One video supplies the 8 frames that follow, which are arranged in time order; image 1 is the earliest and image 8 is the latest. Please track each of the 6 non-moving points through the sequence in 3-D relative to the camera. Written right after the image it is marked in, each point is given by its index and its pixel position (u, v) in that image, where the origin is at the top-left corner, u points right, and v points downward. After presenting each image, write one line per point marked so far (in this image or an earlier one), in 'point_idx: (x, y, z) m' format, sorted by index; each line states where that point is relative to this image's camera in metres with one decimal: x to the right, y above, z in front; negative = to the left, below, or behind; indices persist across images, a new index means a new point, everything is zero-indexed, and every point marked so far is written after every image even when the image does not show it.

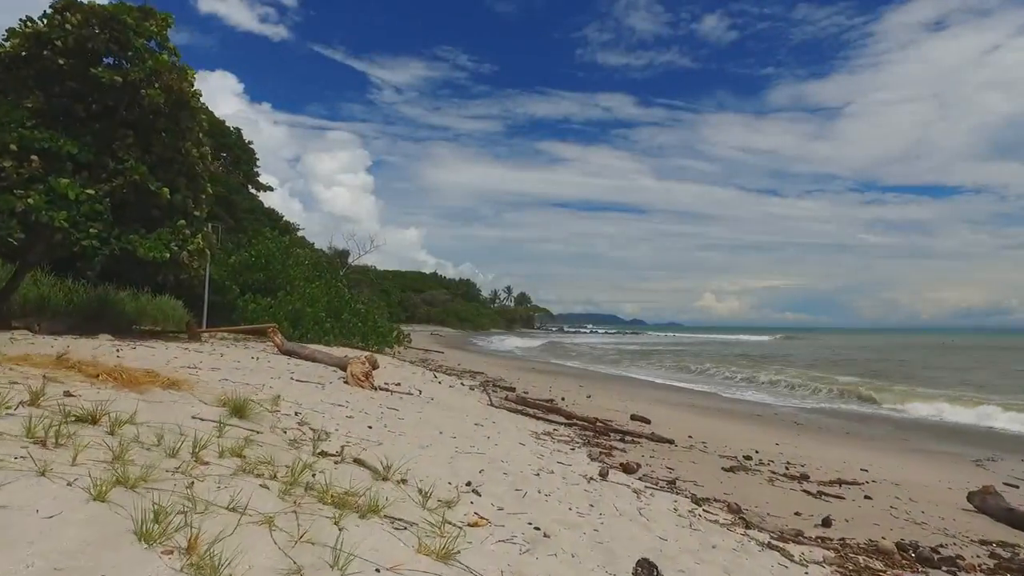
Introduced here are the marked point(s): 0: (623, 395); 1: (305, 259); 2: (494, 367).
0: (+2.2, -2.2, +12.4) m
1: (-5.4, +0.8, +15.8) m
2: (-0.6, -2.3, +17.0) m
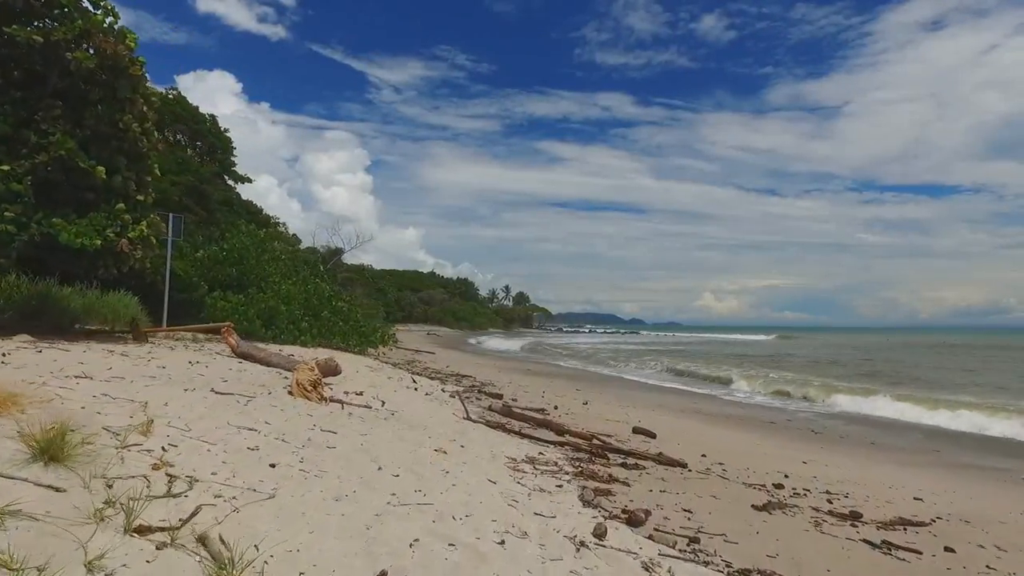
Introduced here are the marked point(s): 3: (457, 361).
0: (+2.0, -2.1, +11.4) m
1: (-5.6, +0.8, +14.8) m
2: (-0.8, -2.2, +16.0) m
3: (-1.7, -2.2, +18.6) m
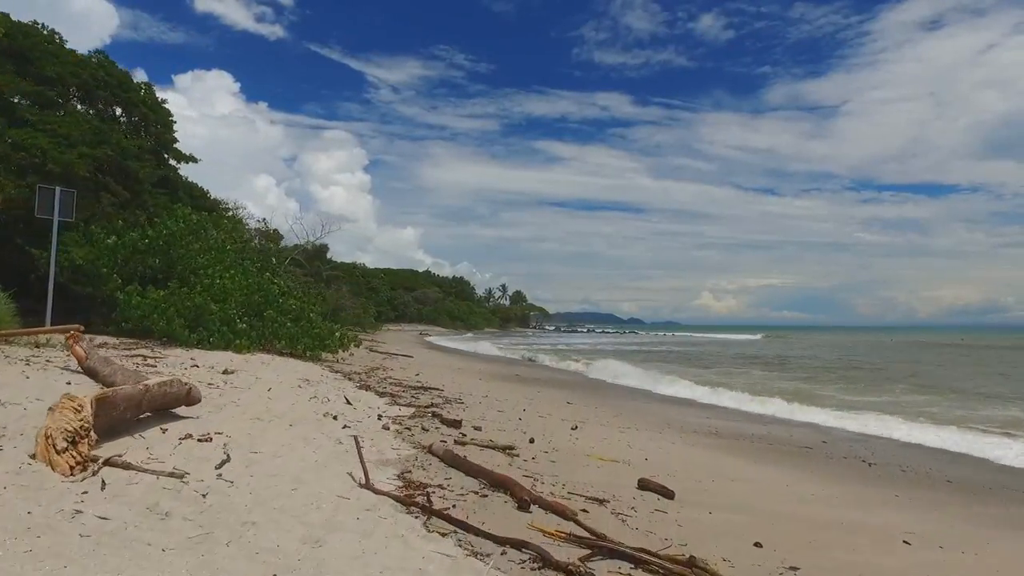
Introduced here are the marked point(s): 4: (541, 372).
0: (+1.7, -2.0, +9.3) m
1: (-6.0, +0.9, +12.6) m
2: (-1.2, -2.1, +13.9) m
3: (-2.2, -2.1, +16.5) m
4: (+0.7, -2.6, +18.1) m
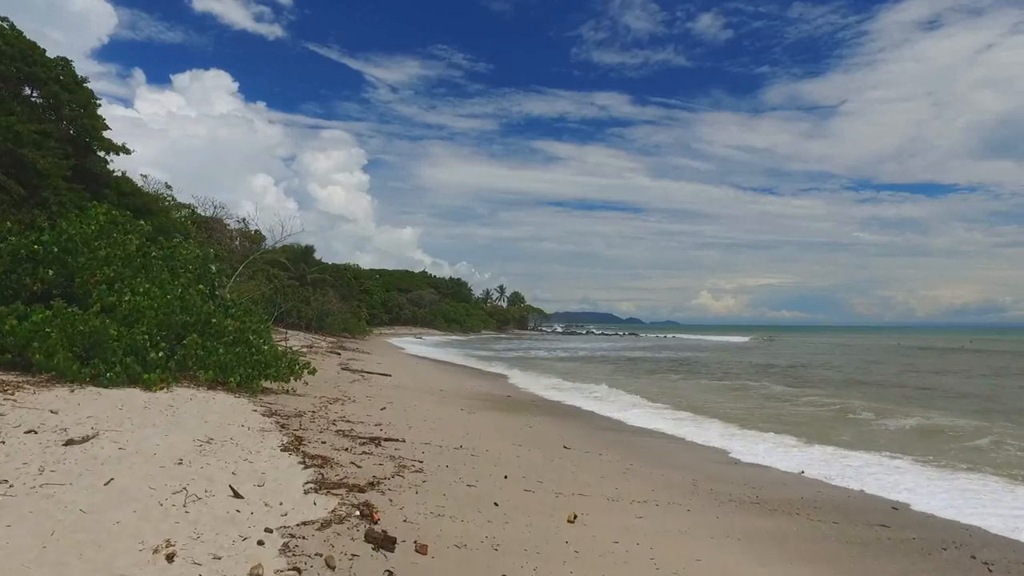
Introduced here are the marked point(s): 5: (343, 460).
0: (+1.4, -2.3, +7.1) m
1: (-6.2, +0.7, +10.4) m
2: (-1.5, -2.4, +11.7) m
3: (-2.4, -2.4, +14.3) m
4: (+0.5, -2.8, +15.9) m
5: (-1.7, -1.8, +6.3) m
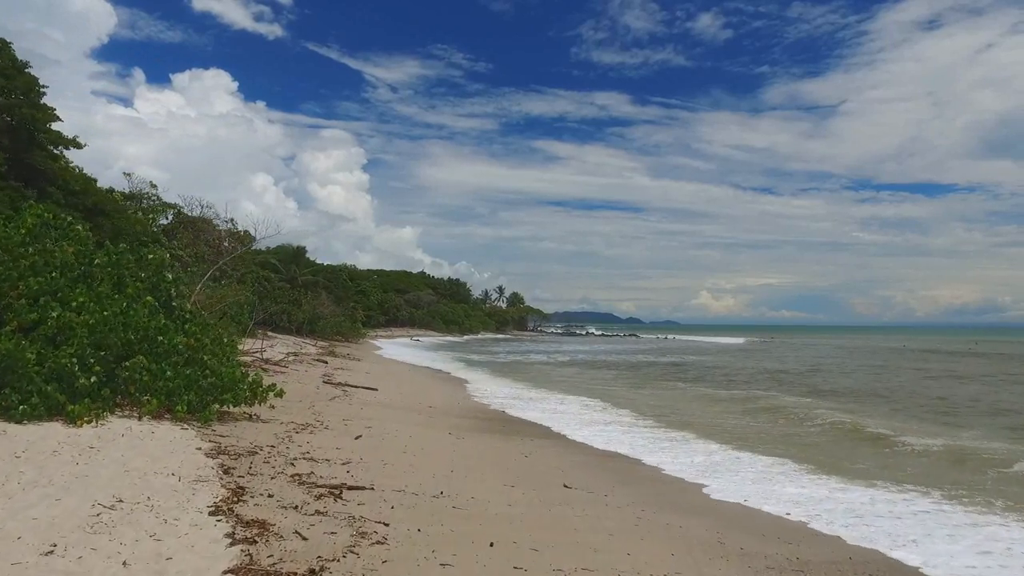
0: (+1.3, -2.5, +5.8) m
1: (-6.3, +0.5, +9.1) m
2: (-1.6, -2.5, +10.4) m
3: (-2.5, -2.6, +13.0) m
4: (+0.4, -3.0, +14.6) m
5: (-1.9, -2.0, +5.0) m
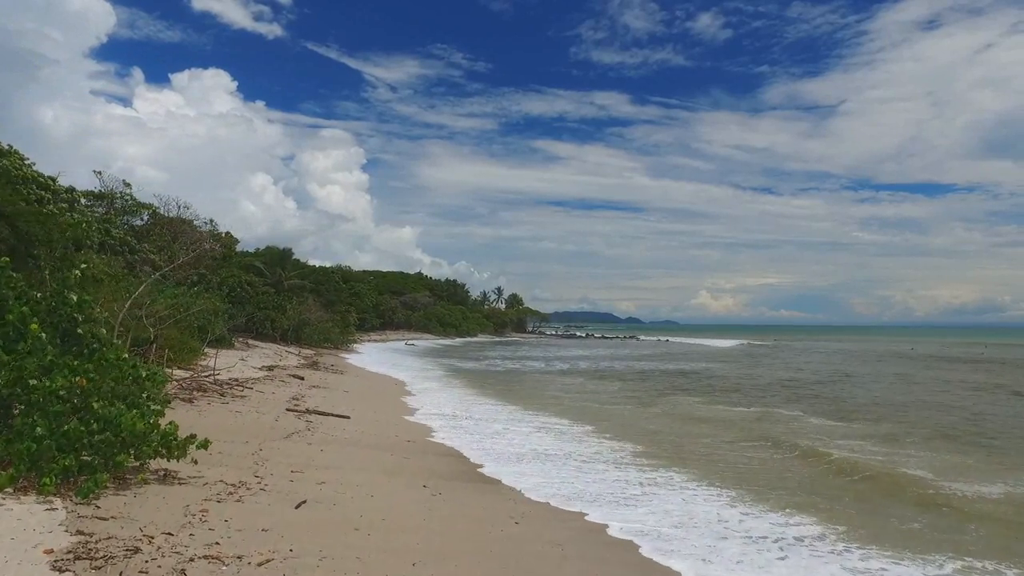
0: (+1.1, -2.8, +3.7) m
1: (-6.5, +0.2, +7.0) m
2: (-1.7, -2.8, +8.3) m
3: (-2.7, -2.9, +10.9) m
4: (+0.2, -3.3, +12.5) m
5: (-2.0, -2.3, +2.9) m
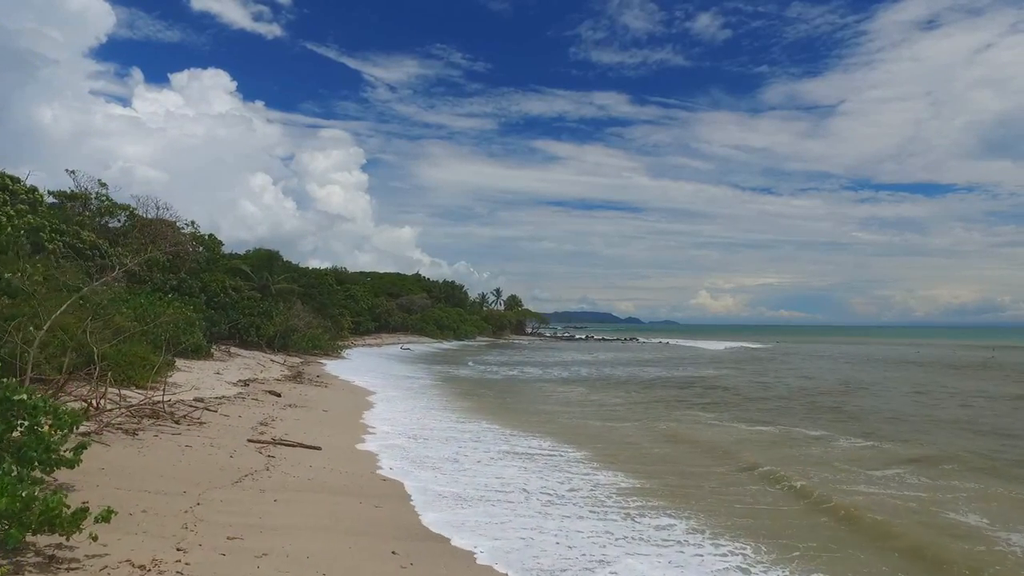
0: (+1.0, -3.0, +2.1) m
1: (-6.6, -0.1, +5.3) m
2: (-1.9, -3.1, +6.6) m
3: (-2.8, -3.1, +9.2) m
4: (0.0, -3.6, +10.8) m
5: (-2.1, -2.5, +1.2) m
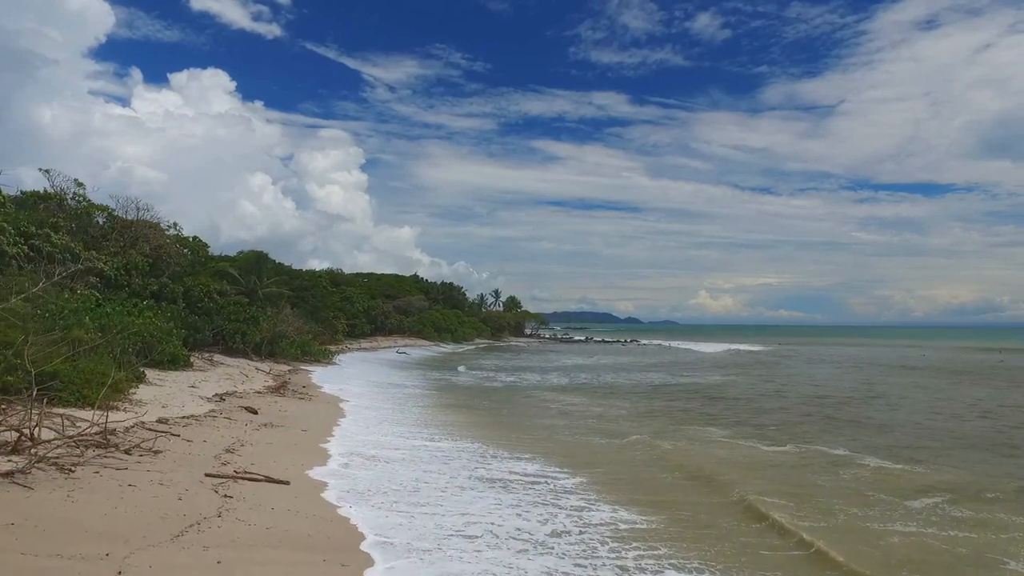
0: (+0.9, -3.3, +0.6) m
1: (-6.7, -0.3, +3.9) m
2: (-2.0, -3.3, +5.2) m
3: (-2.9, -3.4, +7.8) m
4: (-0.1, -3.8, +9.4) m
5: (-2.2, -2.8, -0.2) m
